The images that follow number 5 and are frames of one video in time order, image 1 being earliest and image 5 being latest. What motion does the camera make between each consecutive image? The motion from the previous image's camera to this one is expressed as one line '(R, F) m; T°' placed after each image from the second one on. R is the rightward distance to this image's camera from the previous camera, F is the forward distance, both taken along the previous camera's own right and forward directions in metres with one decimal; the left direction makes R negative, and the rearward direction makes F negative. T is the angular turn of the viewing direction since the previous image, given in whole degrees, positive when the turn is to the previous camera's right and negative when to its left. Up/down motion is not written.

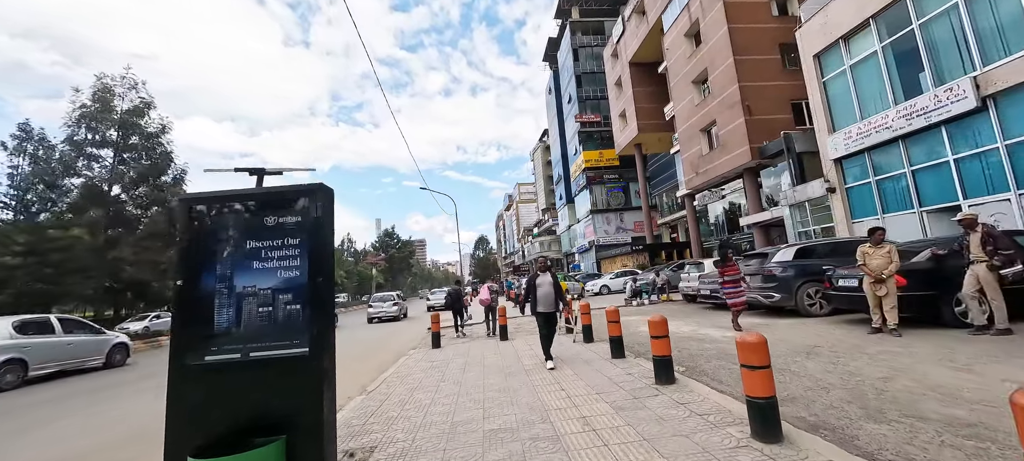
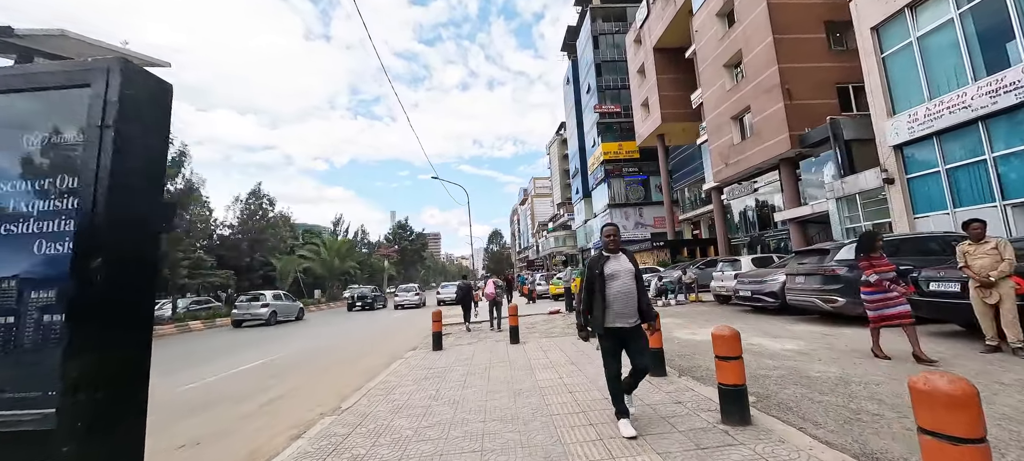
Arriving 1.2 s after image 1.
(0.0, +1.2) m; -2°
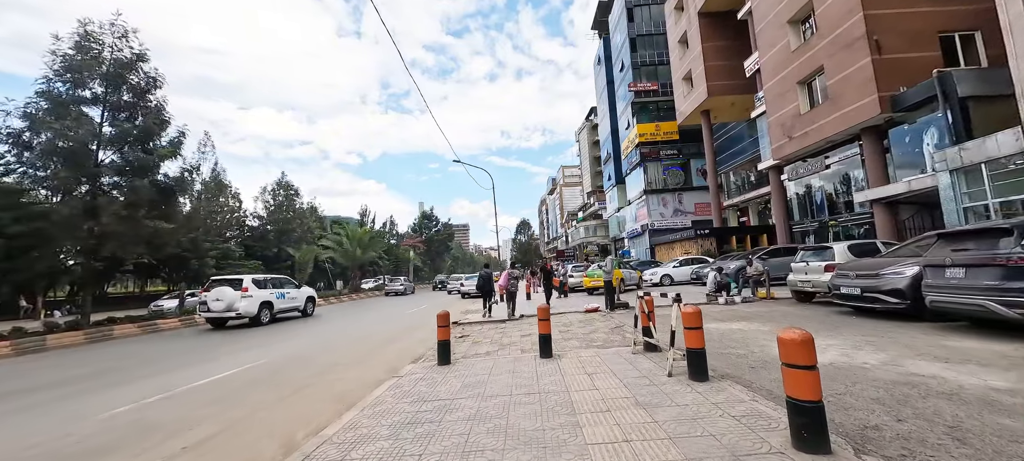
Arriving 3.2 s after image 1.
(0.0, +2.1) m; -4°
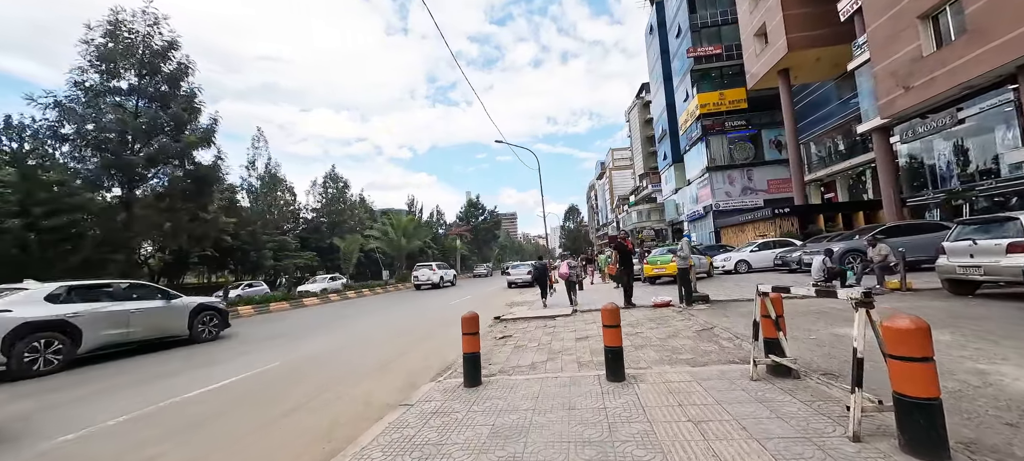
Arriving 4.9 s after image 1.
(0.0, +1.8) m; -7°
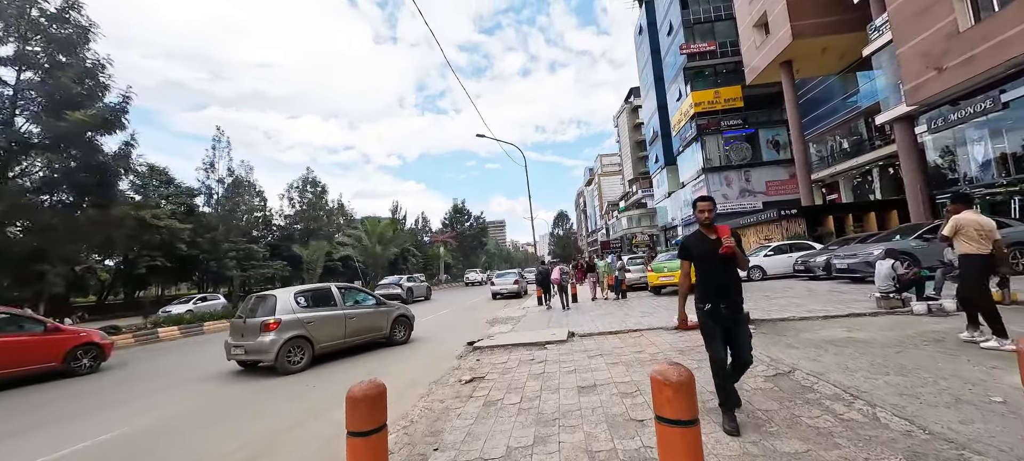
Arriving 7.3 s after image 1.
(+0.2, +2.3) m; +2°
